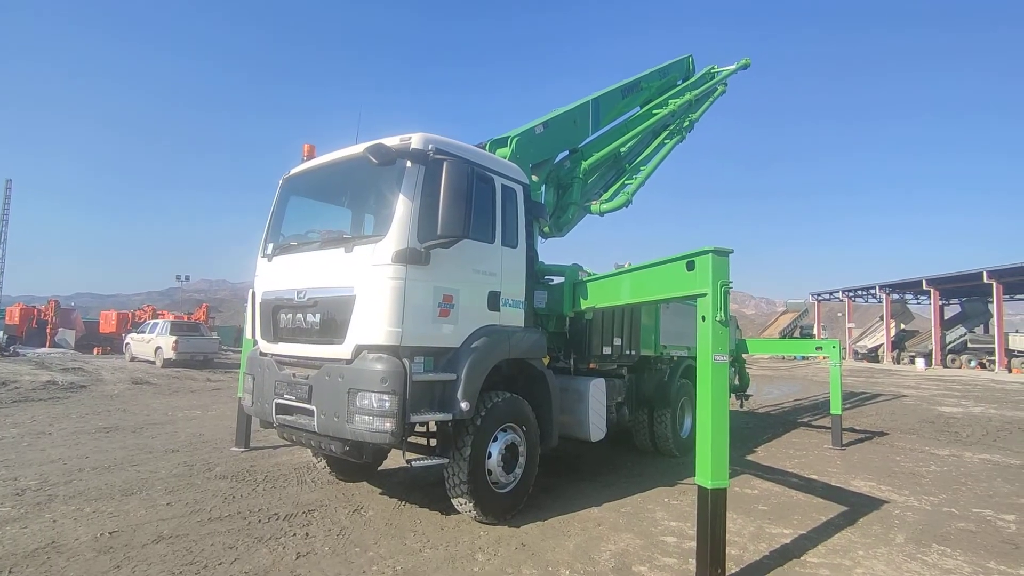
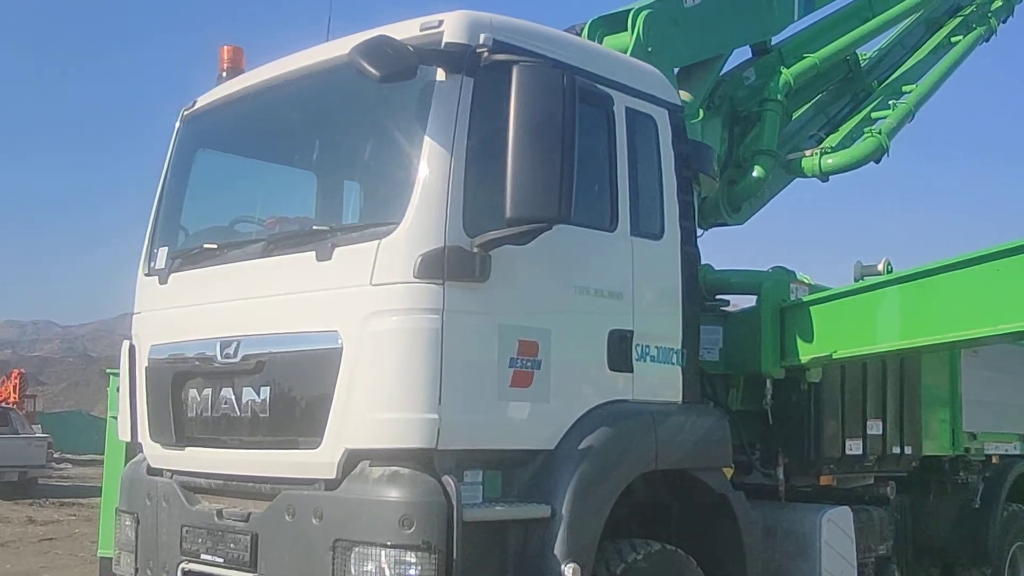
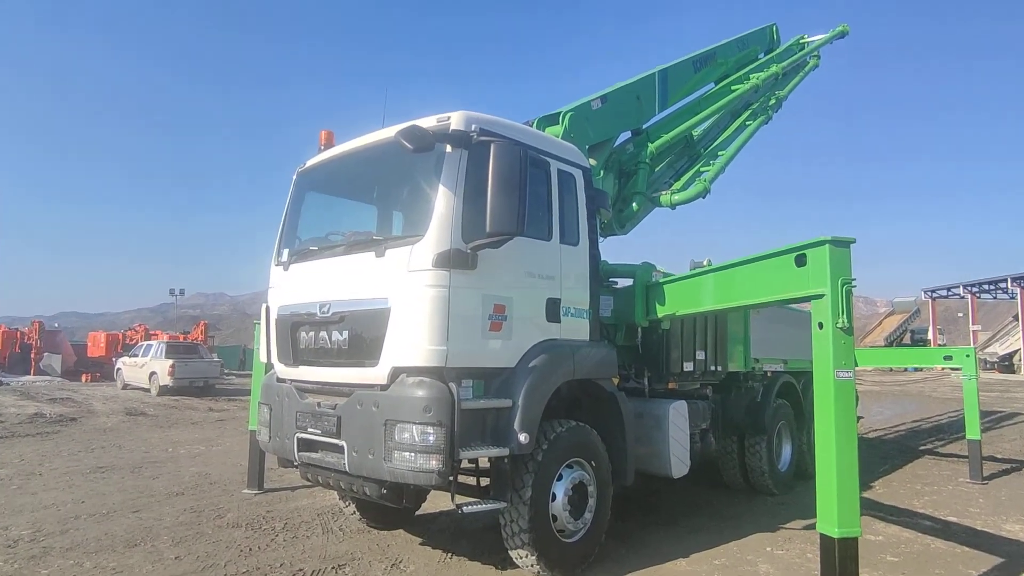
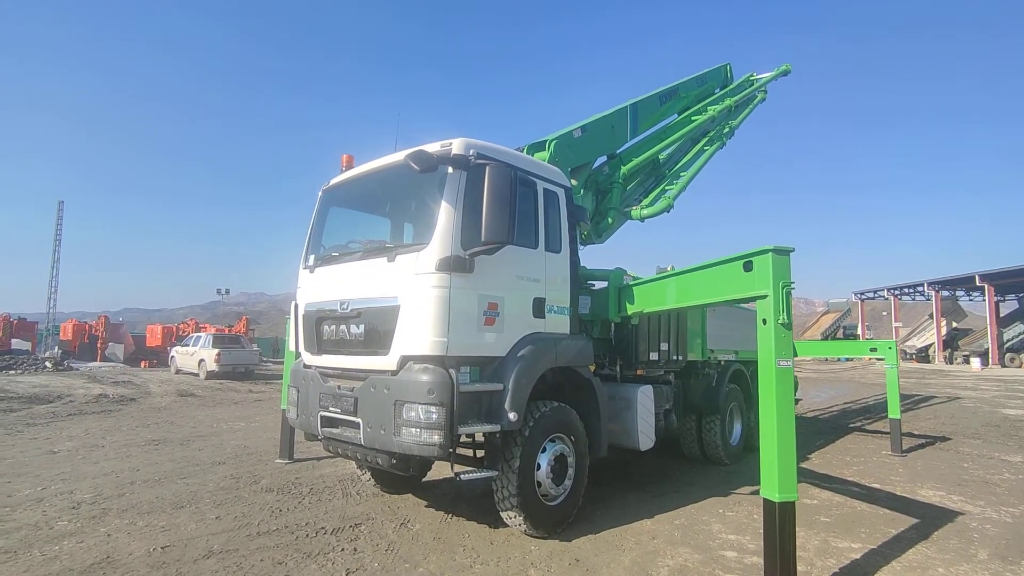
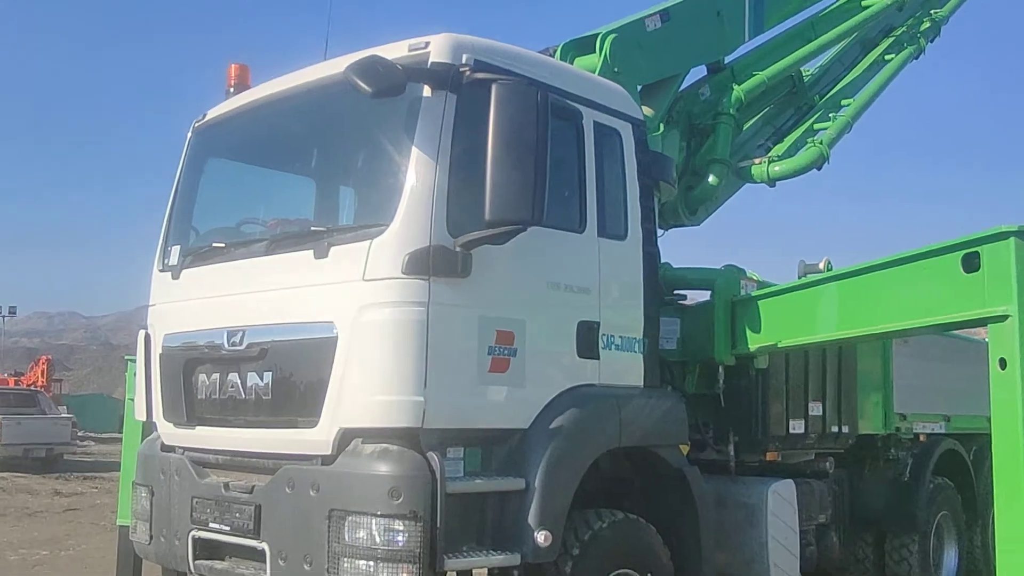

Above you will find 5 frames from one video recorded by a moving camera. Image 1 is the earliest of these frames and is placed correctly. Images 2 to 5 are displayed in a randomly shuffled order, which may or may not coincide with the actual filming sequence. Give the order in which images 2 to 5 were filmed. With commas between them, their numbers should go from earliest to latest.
4, 3, 5, 2
